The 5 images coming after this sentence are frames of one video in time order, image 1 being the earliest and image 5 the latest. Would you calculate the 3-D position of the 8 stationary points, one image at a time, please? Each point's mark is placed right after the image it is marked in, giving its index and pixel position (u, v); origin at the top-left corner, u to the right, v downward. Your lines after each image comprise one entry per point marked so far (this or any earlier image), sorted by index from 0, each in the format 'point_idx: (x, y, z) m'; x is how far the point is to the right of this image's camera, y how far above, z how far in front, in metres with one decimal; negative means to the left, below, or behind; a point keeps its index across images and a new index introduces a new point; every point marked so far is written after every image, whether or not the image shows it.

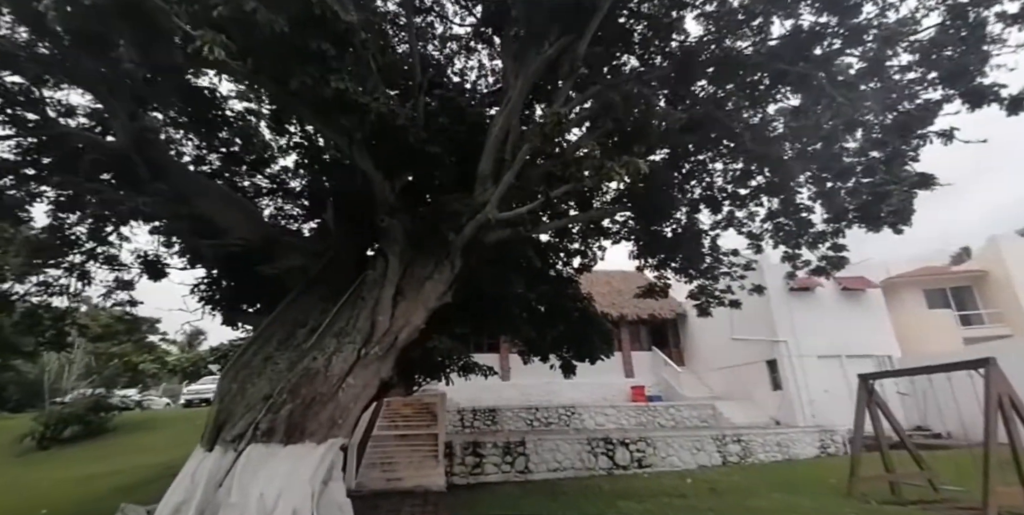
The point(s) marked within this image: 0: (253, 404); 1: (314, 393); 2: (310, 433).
0: (-3.0, -1.7, +5.0) m
1: (-2.4, -1.6, +5.1) m
2: (-2.3, -2.1, +4.9) m
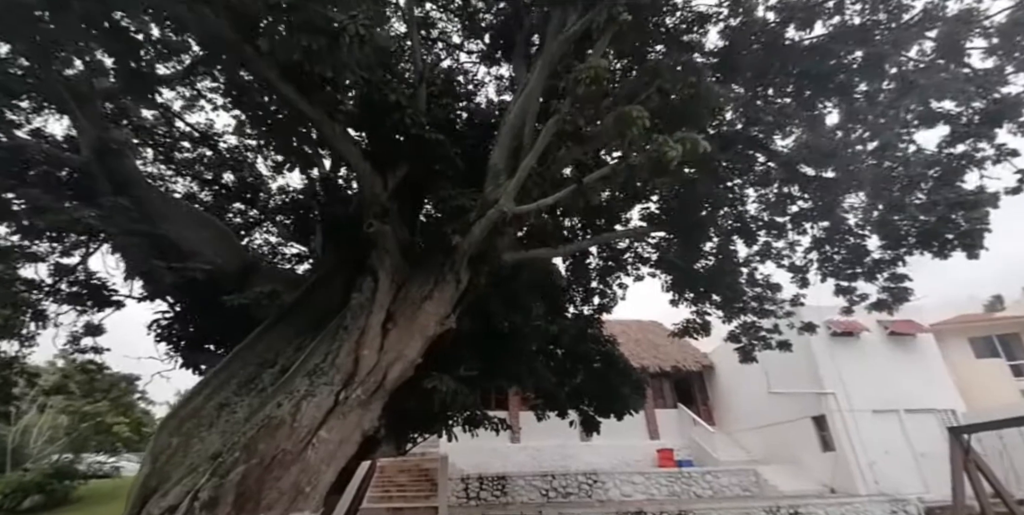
0: (-2.8, -1.9, +3.8) m
1: (-2.2, -1.8, +3.9) m
2: (-2.1, -2.2, +3.7) m
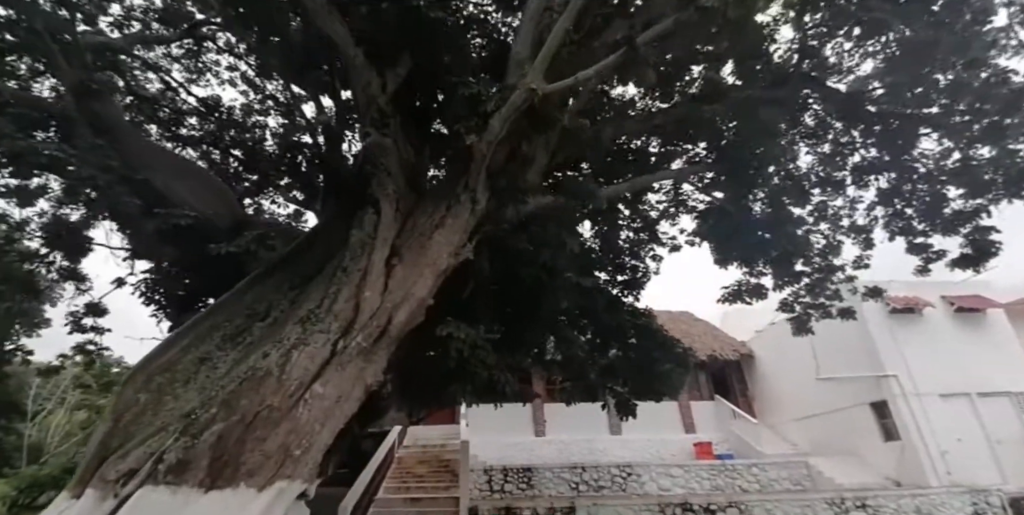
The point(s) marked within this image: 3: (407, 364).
0: (-2.6, -1.3, +3.2) m
1: (-1.9, -1.1, +3.2) m
2: (-1.9, -1.5, +3.0) m
3: (-1.1, -1.0, +4.2) m
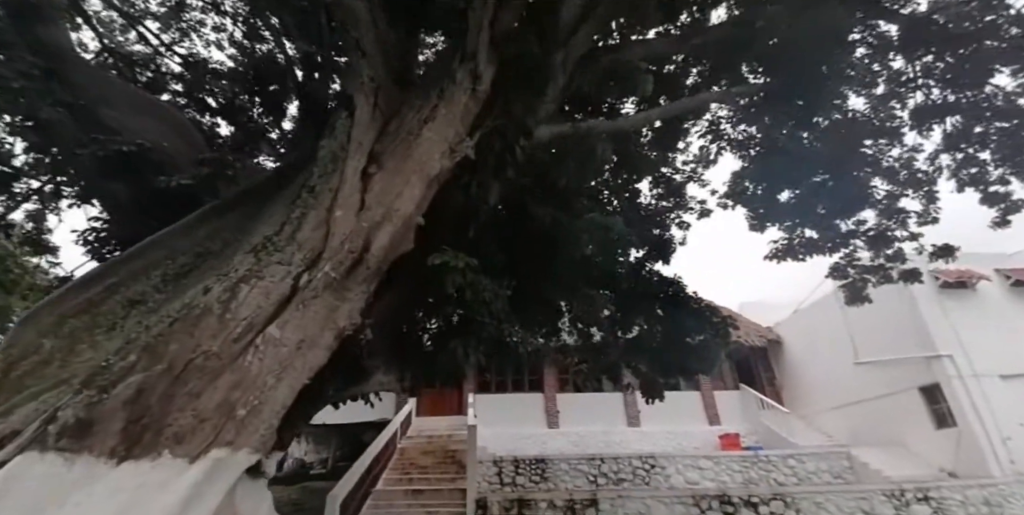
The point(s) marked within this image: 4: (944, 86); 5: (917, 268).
0: (-2.5, -0.7, +2.4) m
1: (-1.8, -0.5, +2.4) m
2: (-1.8, -0.9, +2.2) m
3: (-1.0, -0.4, +3.4) m
4: (+5.6, +2.5, +5.5) m
5: (+6.0, -0.2, +6.3) m
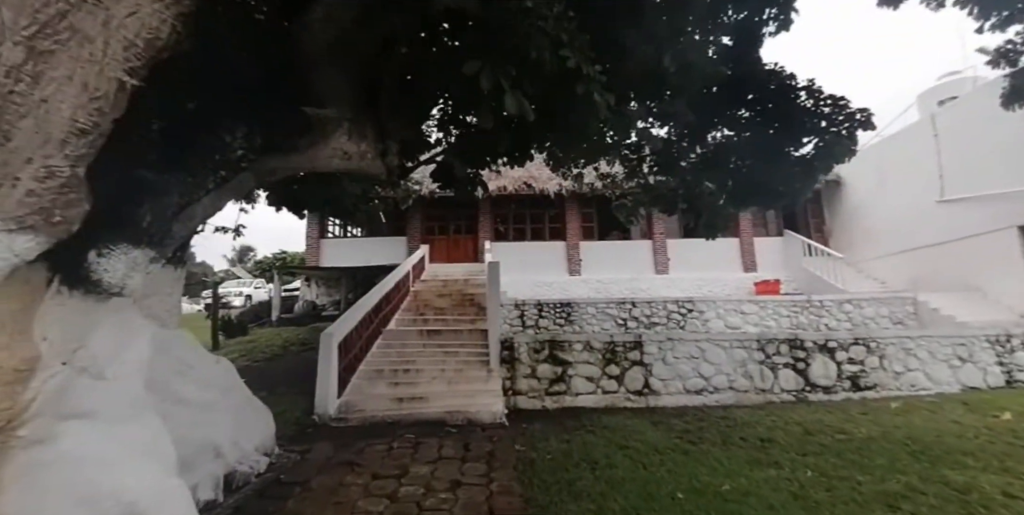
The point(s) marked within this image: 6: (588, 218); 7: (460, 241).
0: (-2.2, +0.5, +0.9) m
1: (-1.5, +0.6, +0.9) m
2: (-1.5, +0.2, +0.8) m
3: (-0.7, +1.0, +1.8) m
4: (+6.0, +4.4, +2.7) m
5: (+6.4, +2.2, +4.2) m
6: (+2.1, +1.1, +11.5) m
7: (-1.4, +0.5, +11.6) m
